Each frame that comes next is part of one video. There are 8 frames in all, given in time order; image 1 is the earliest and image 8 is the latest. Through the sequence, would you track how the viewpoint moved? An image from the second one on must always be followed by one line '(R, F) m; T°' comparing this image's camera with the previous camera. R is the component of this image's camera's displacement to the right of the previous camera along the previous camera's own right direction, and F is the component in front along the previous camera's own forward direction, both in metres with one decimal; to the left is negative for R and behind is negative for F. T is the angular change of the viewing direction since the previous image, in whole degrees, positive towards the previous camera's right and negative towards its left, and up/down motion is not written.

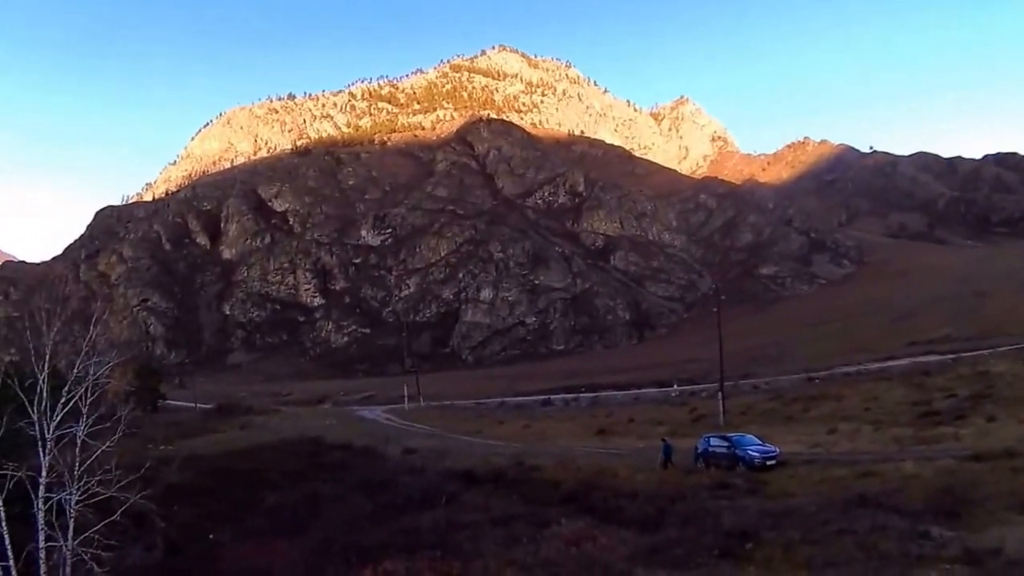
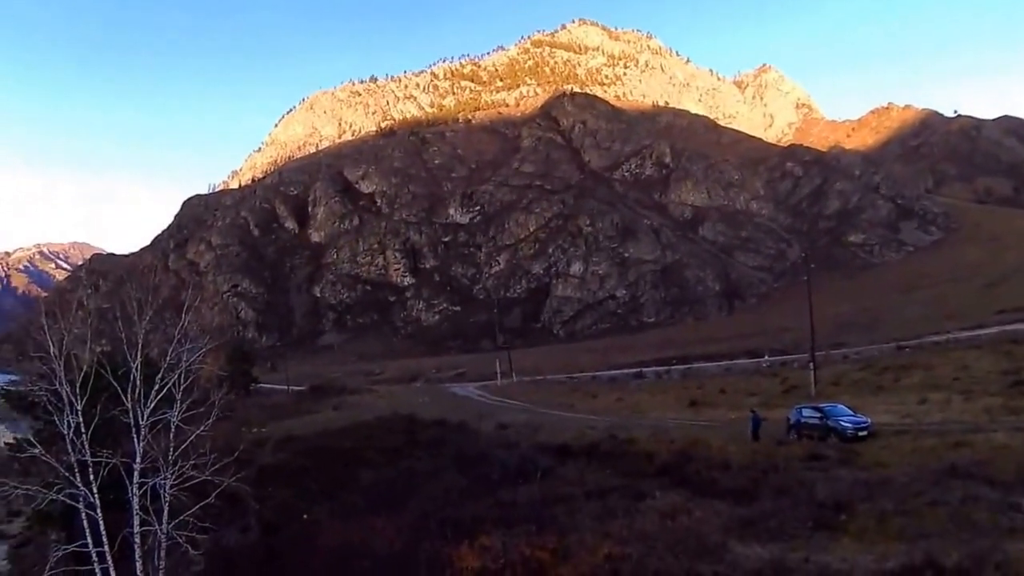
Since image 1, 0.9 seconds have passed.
(-0.1, 0.0) m; -4°
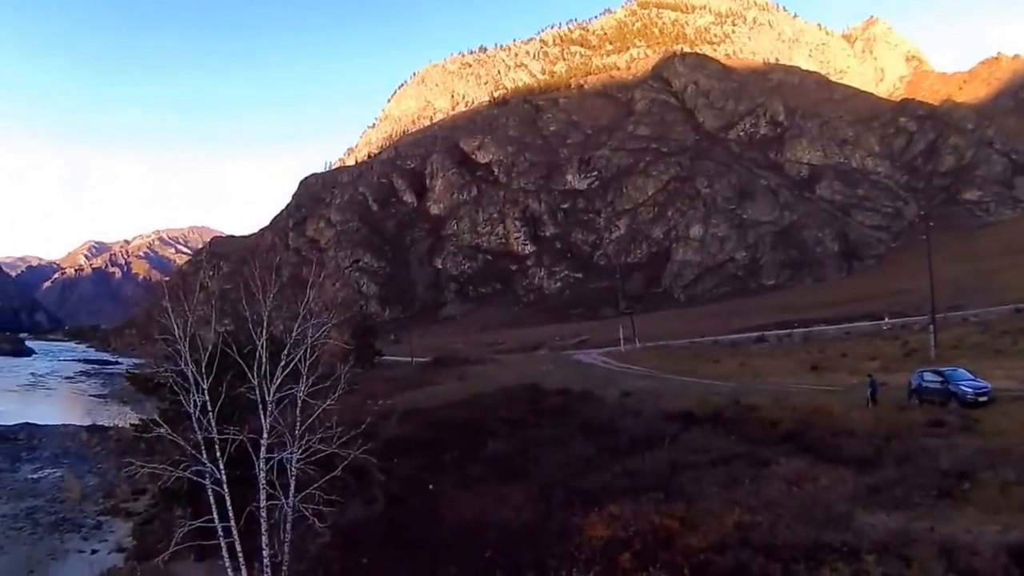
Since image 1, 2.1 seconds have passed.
(-0.3, +0.4) m; -5°
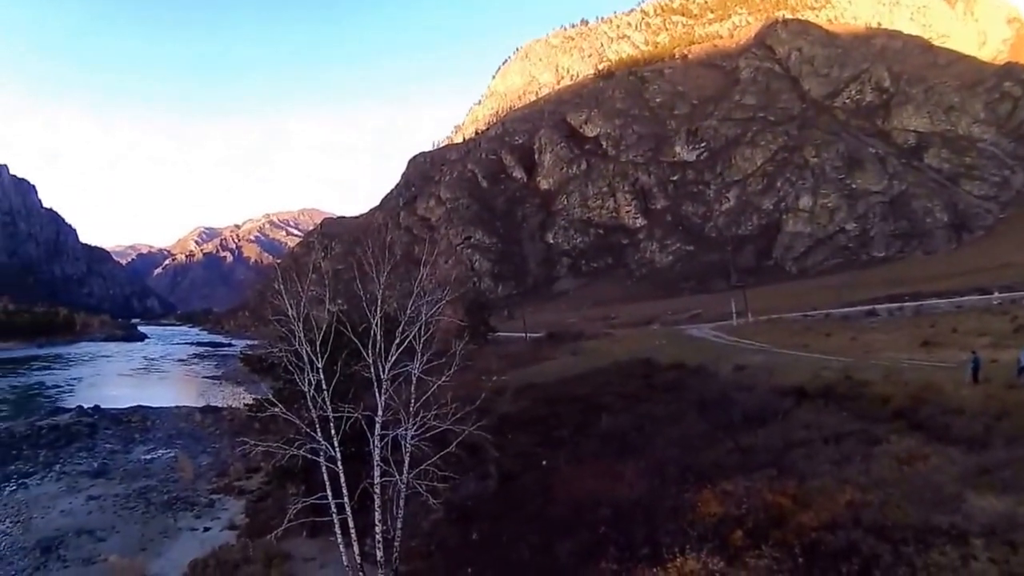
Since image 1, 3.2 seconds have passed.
(-0.4, +0.2) m; -4°
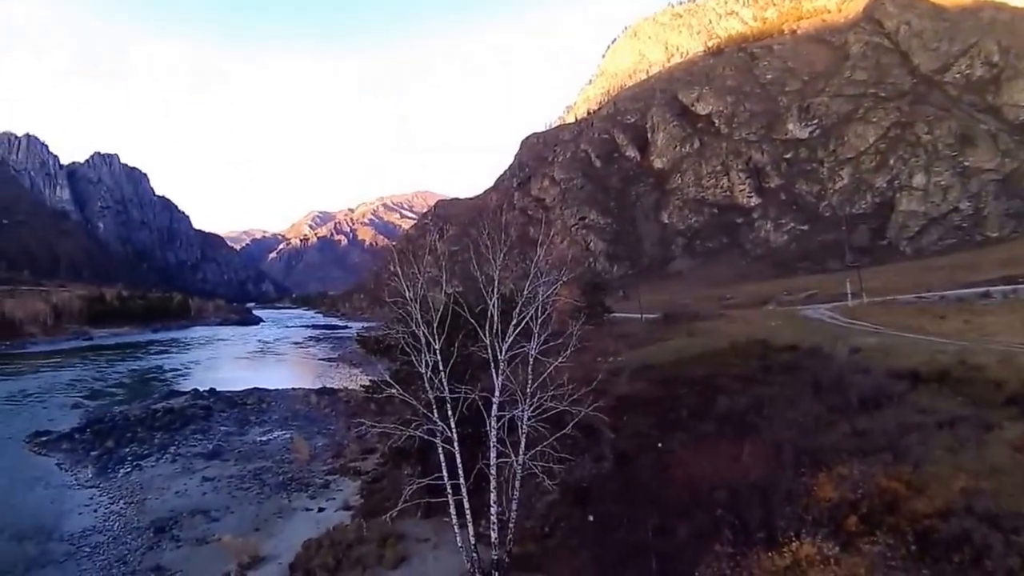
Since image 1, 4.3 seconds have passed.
(-0.5, +0.2) m; -4°
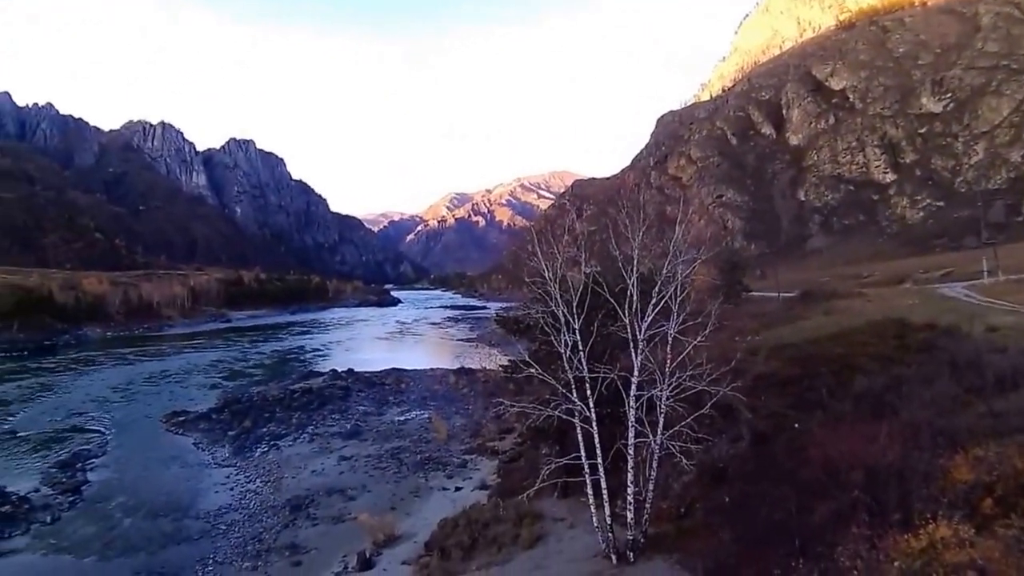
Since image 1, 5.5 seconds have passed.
(-0.7, -0.1) m; -4°
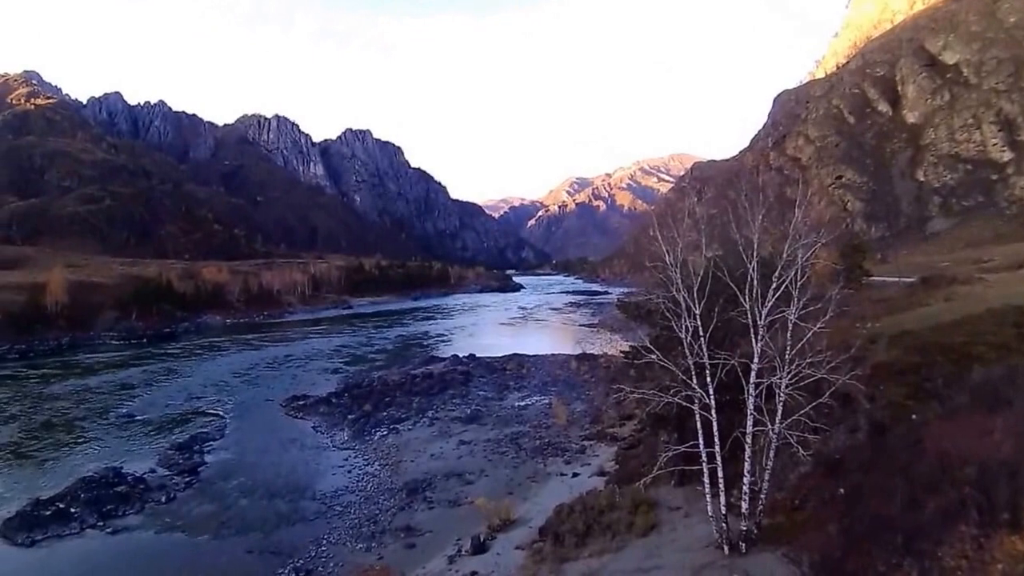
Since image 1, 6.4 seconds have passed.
(+1.9, +0.3) m; -9°
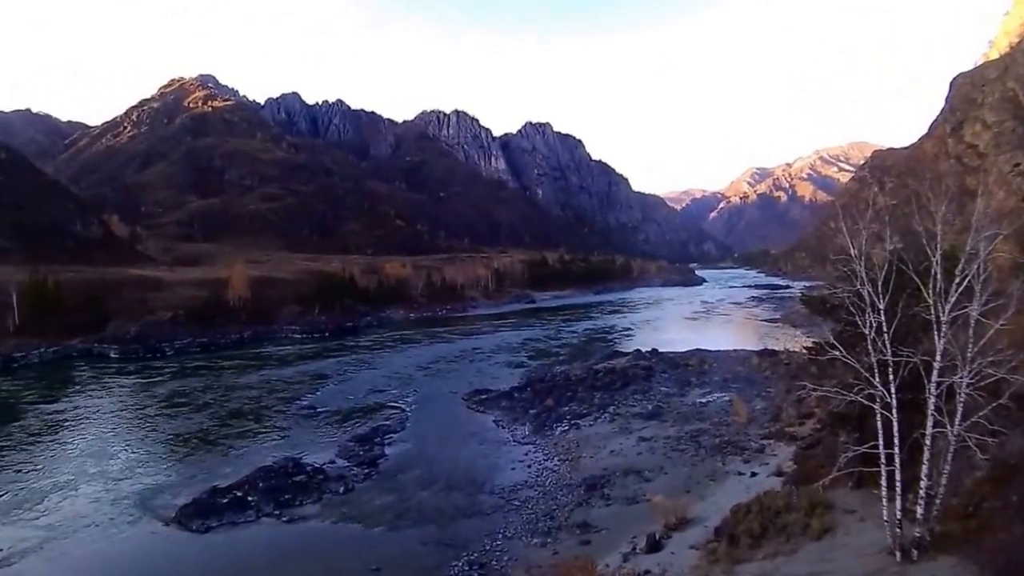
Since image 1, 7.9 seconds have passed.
(+0.9, +0.3) m; -10°
